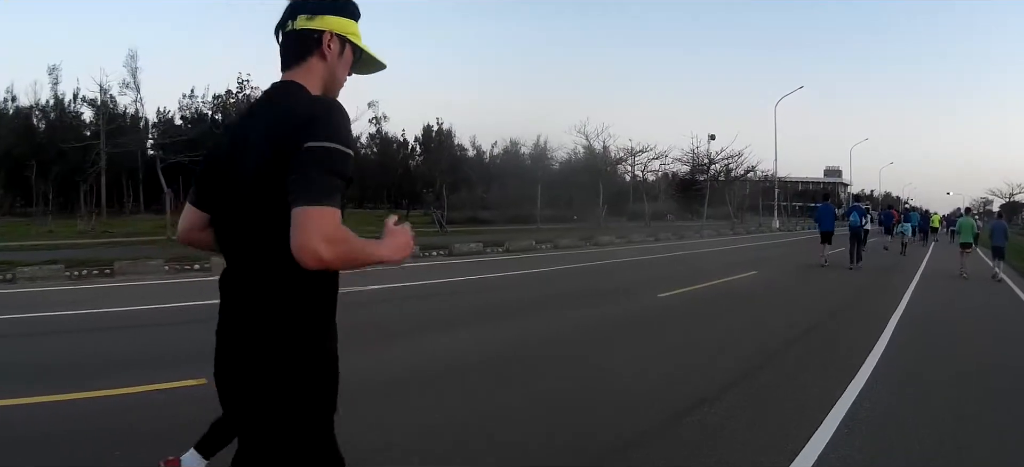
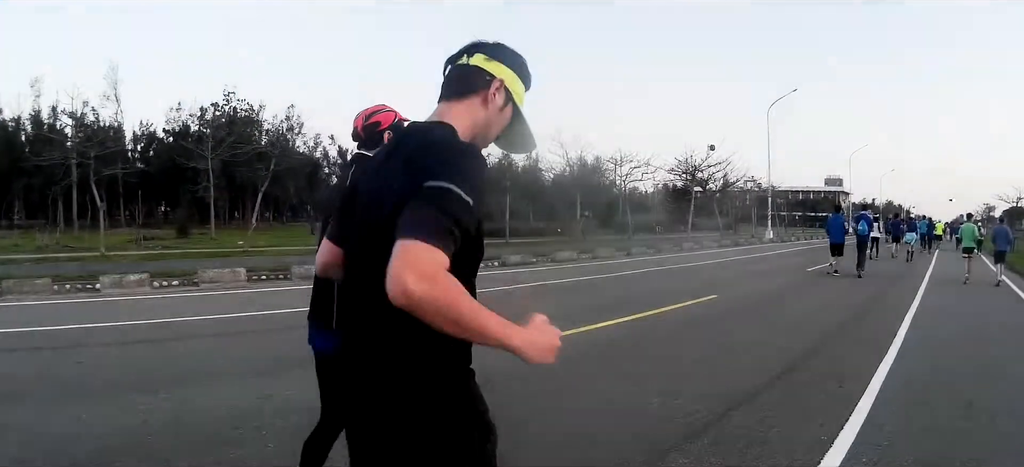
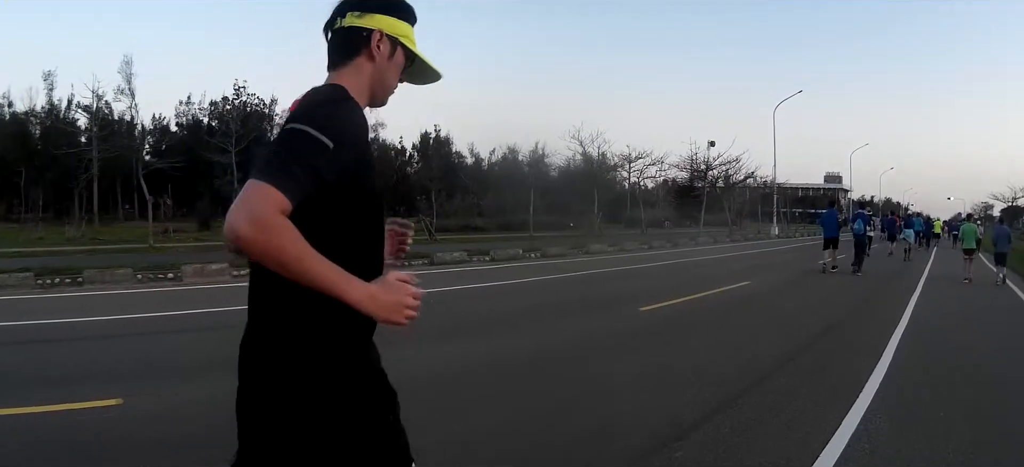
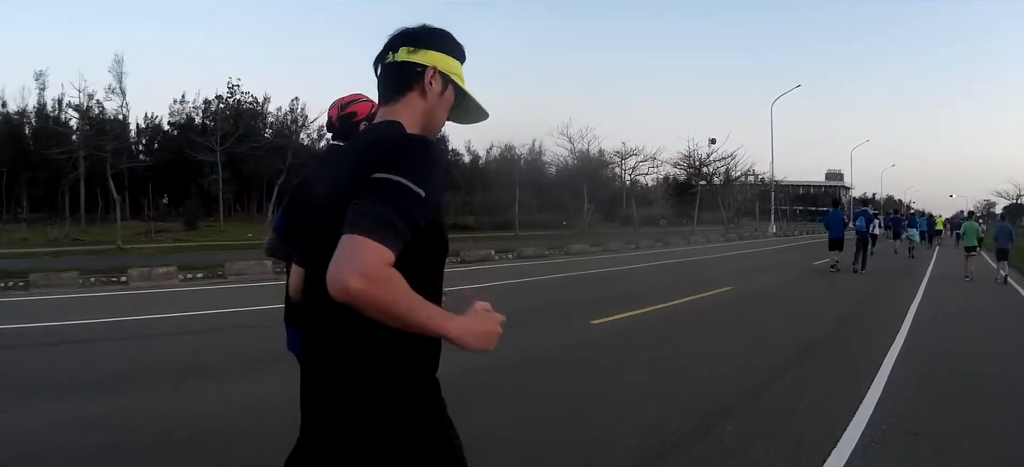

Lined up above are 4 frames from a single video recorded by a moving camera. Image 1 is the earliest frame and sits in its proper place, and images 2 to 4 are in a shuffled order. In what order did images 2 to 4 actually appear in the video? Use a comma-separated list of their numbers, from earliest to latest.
3, 4, 2
